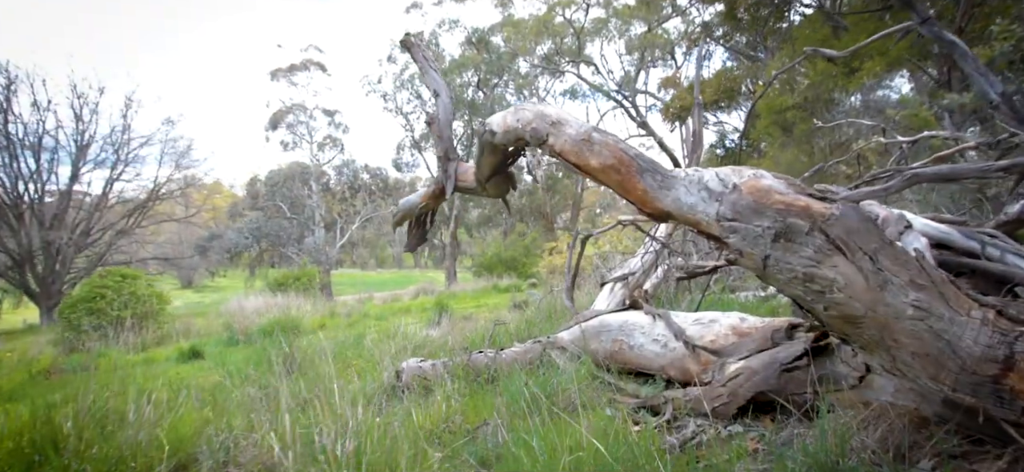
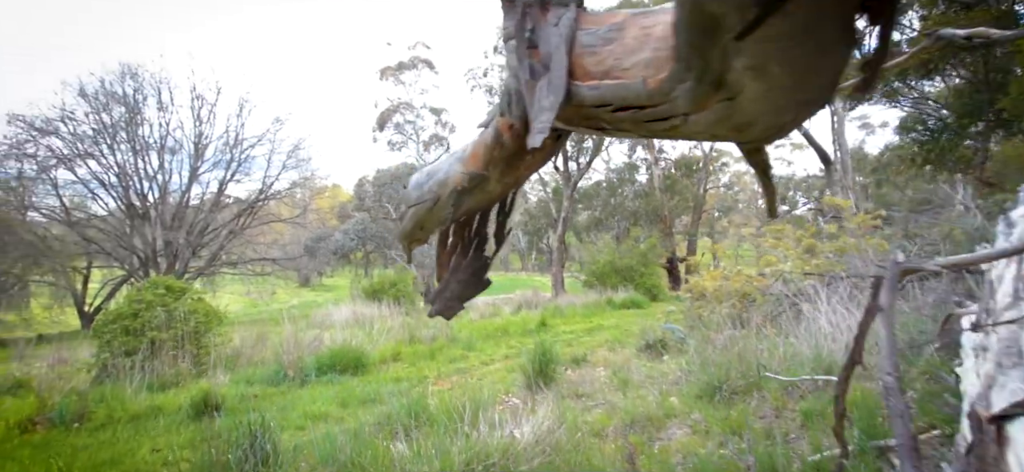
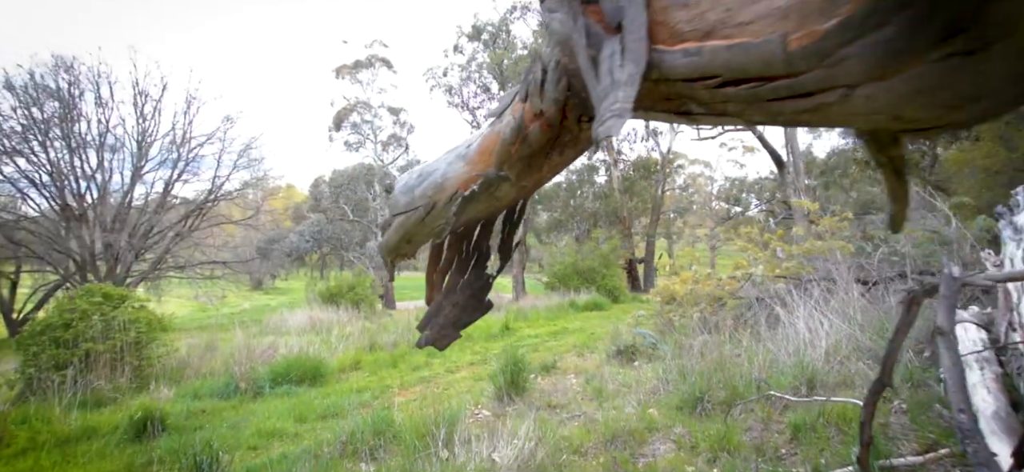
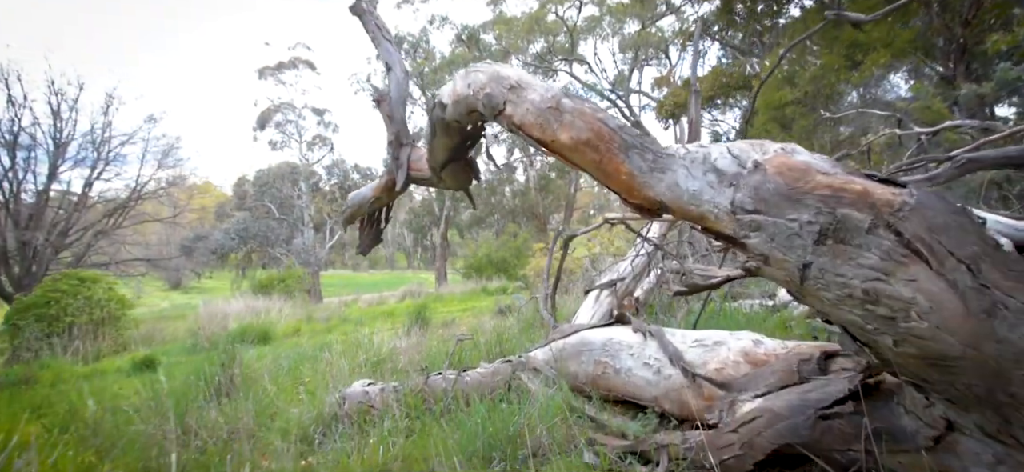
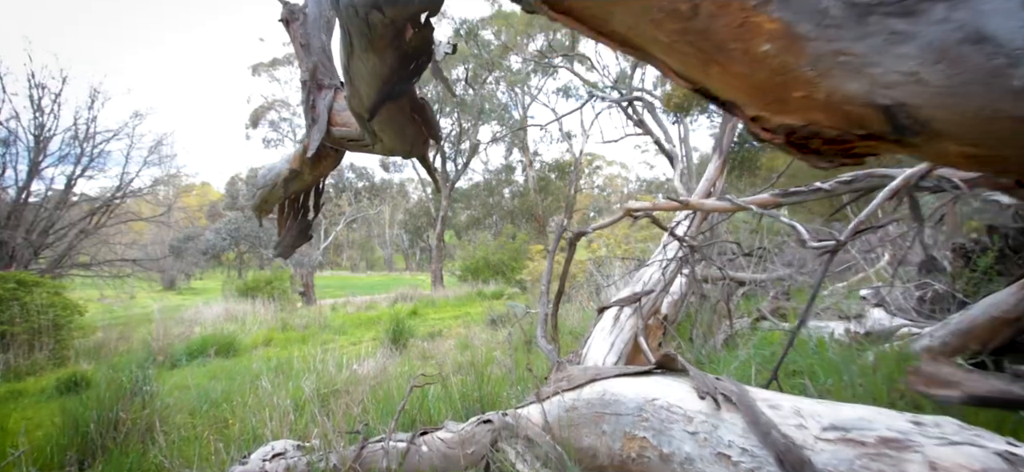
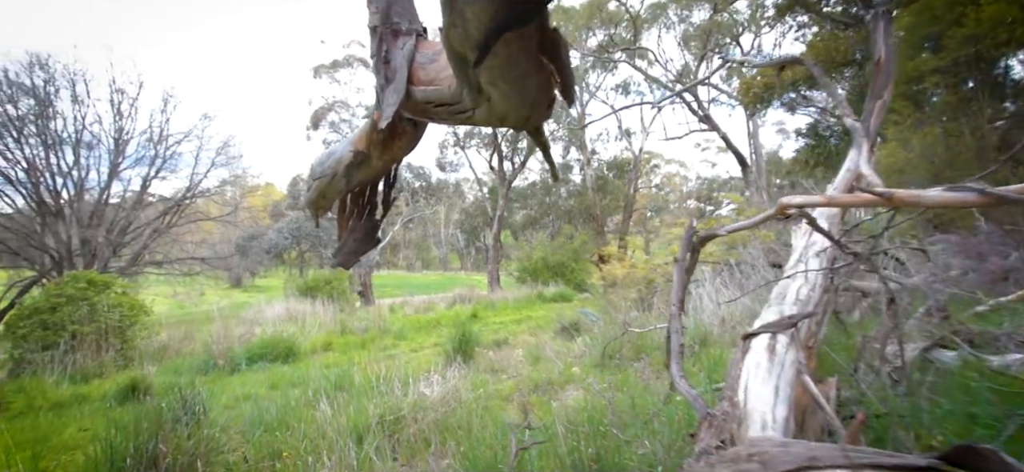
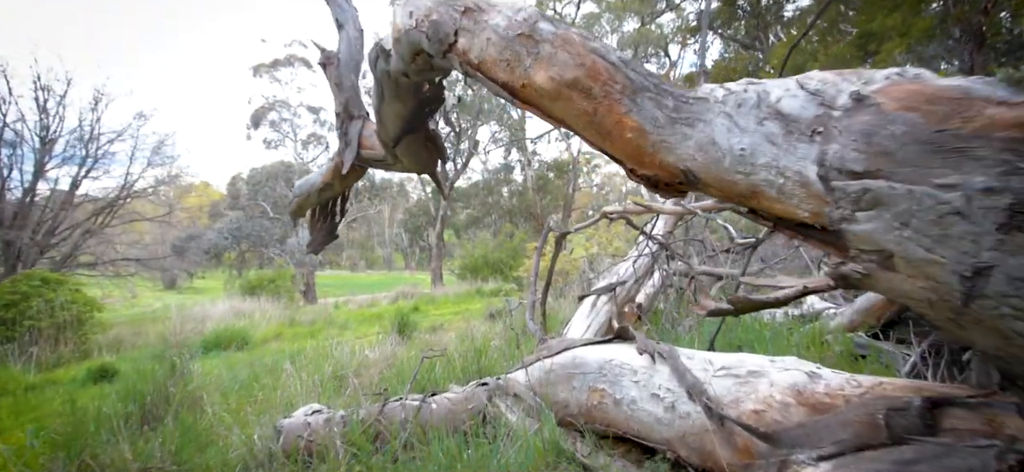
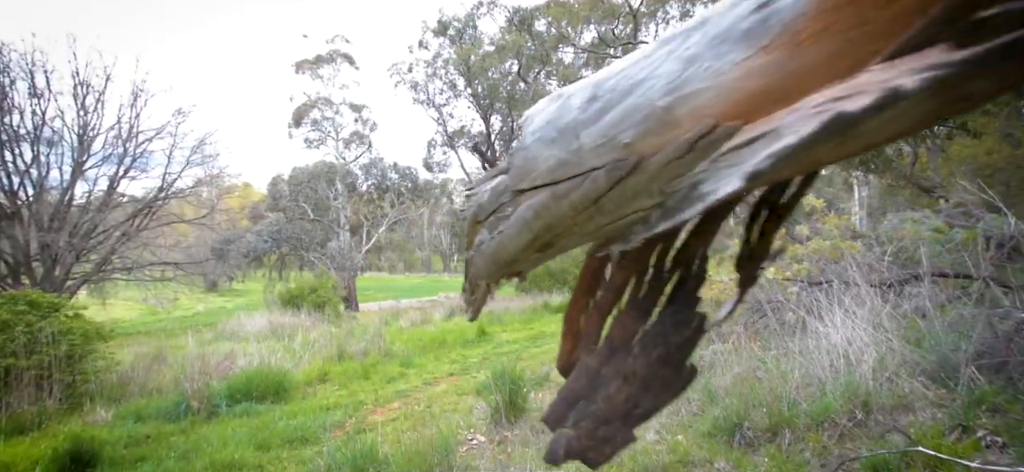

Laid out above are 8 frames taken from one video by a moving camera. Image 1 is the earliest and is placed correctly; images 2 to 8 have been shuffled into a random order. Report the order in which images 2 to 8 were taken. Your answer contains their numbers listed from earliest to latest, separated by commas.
4, 7, 5, 6, 2, 3, 8
